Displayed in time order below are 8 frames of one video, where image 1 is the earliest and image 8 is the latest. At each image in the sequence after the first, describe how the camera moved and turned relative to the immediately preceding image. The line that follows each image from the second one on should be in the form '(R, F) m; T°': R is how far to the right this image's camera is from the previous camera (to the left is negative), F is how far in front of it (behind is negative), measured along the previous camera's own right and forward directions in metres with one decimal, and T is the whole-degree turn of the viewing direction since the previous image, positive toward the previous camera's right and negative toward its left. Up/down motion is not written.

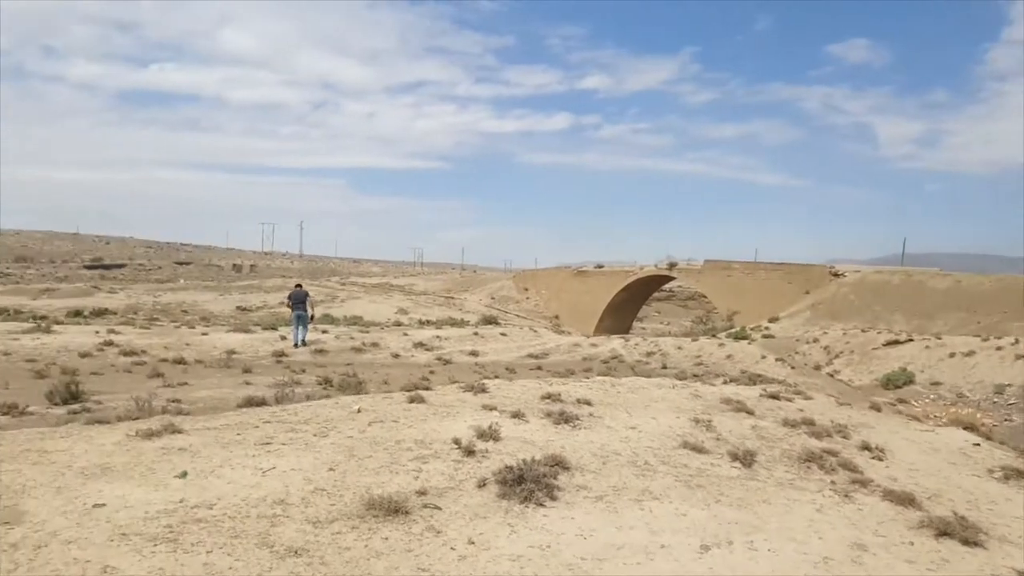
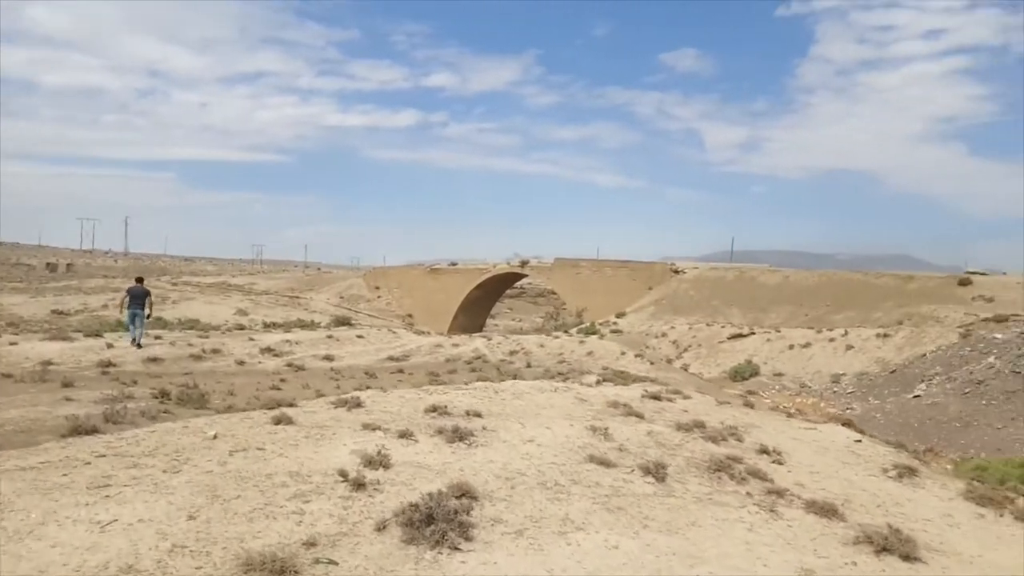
(-0.3, +0.7) m; +11°
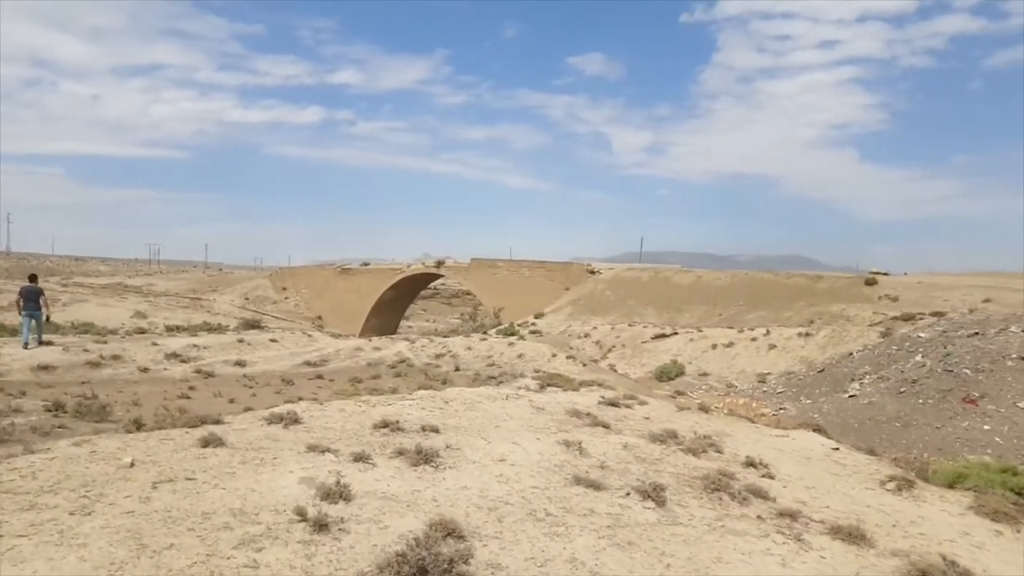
(-0.4, +0.7) m; +7°
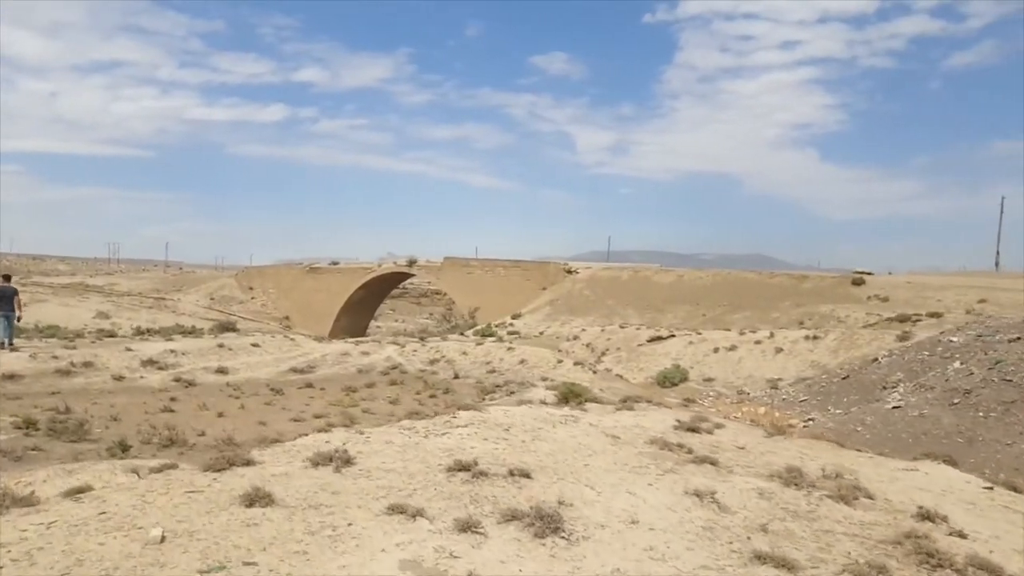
(-1.0, +1.3) m; +3°
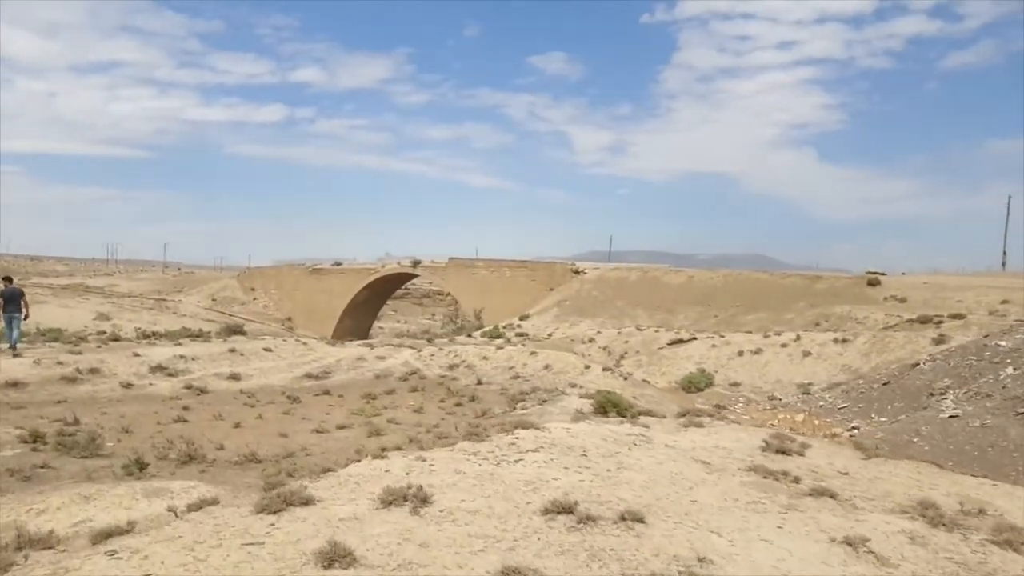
(-0.7, +0.8) m; 0°
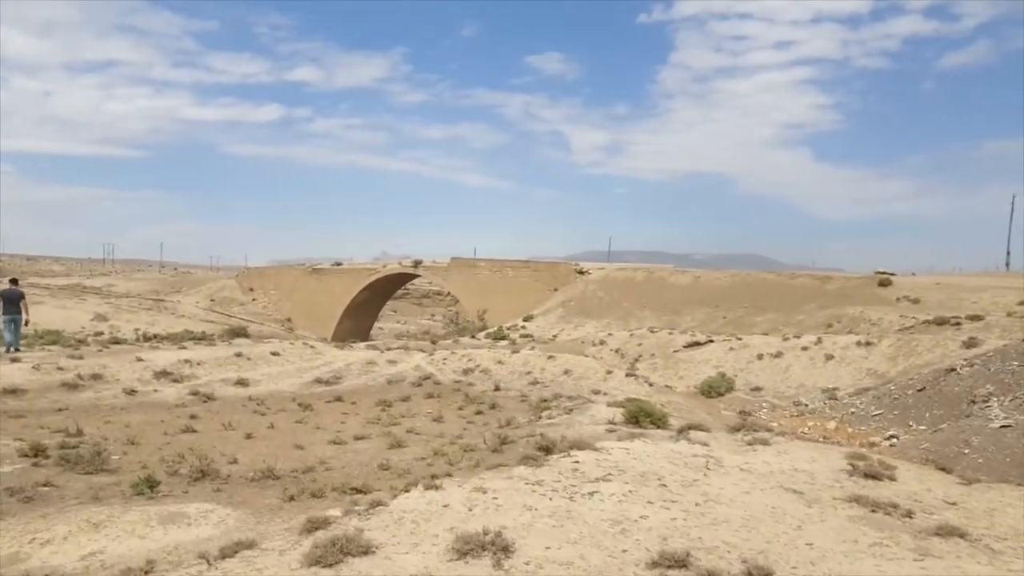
(-0.5, +0.7) m; 0°
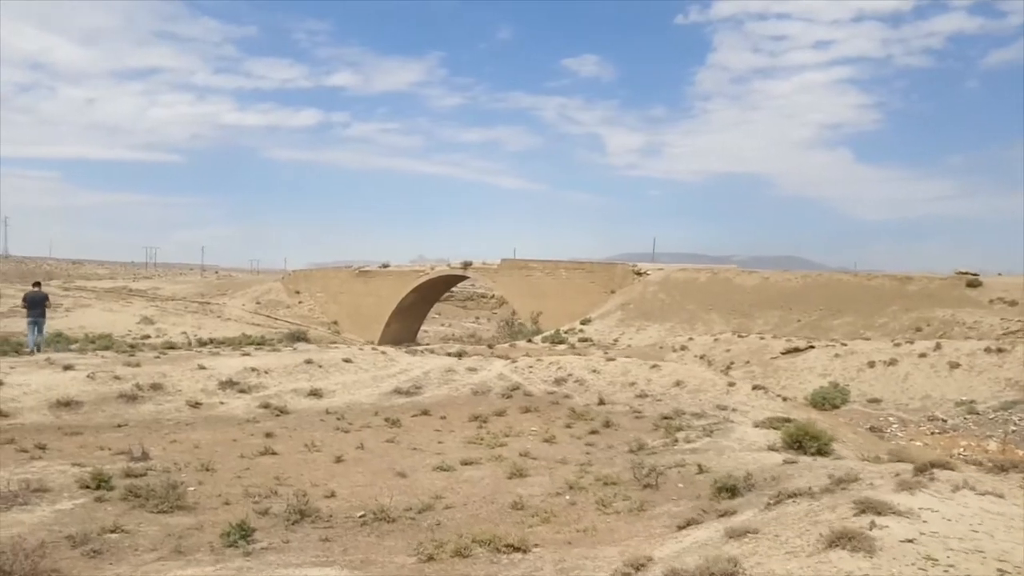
(-1.5, +2.1) m; -3°
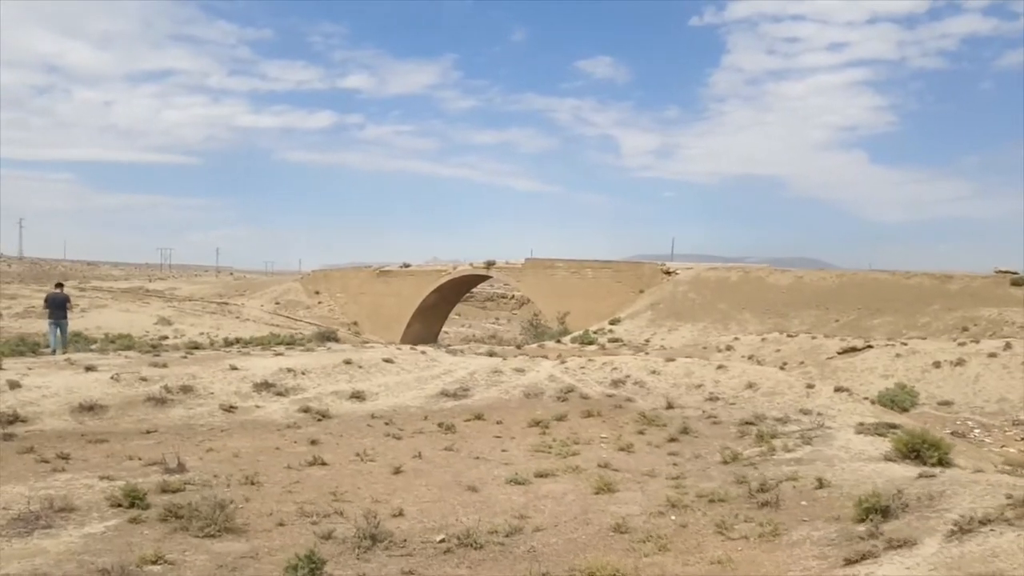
(-0.9, +1.2) m; -1°
